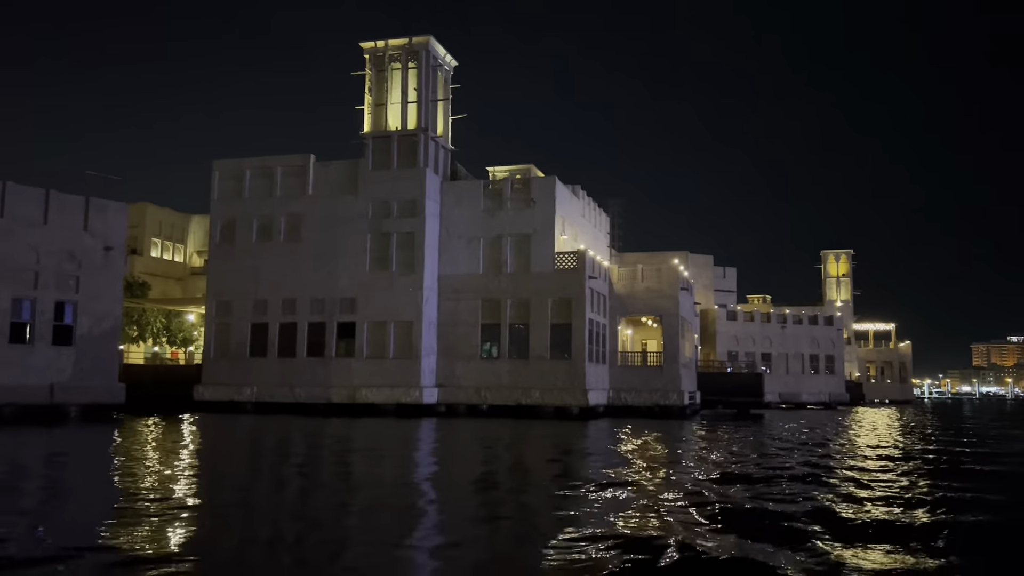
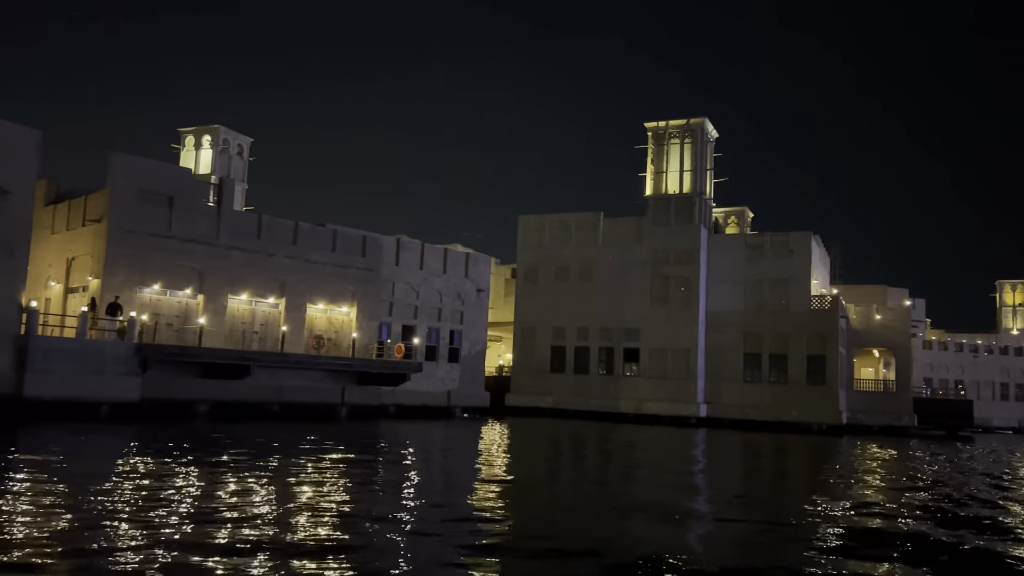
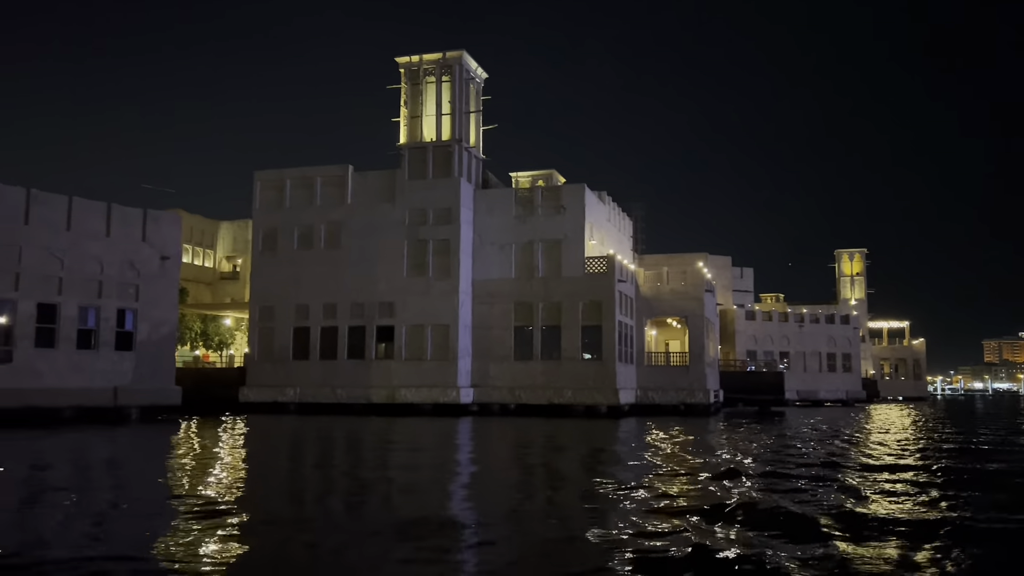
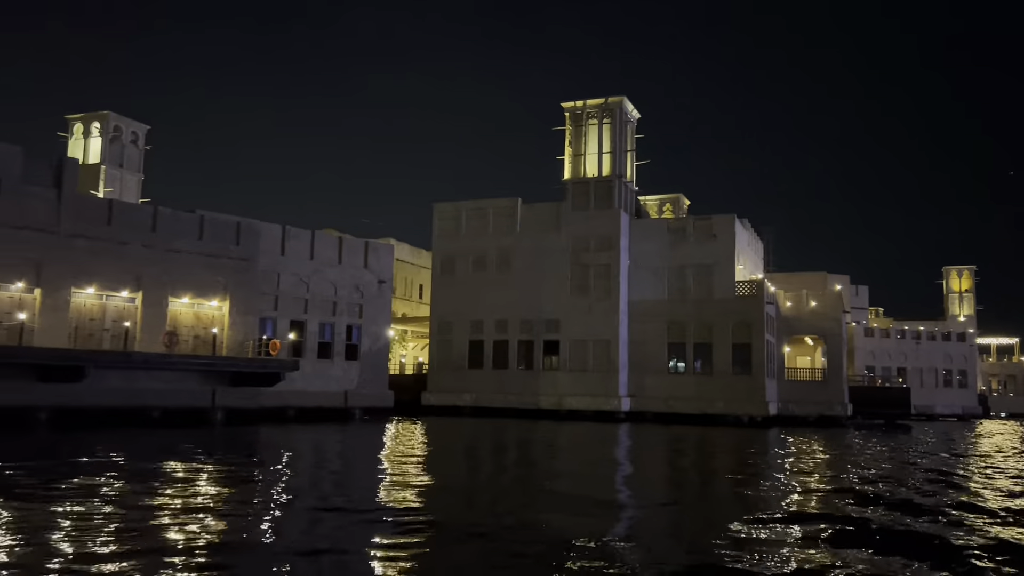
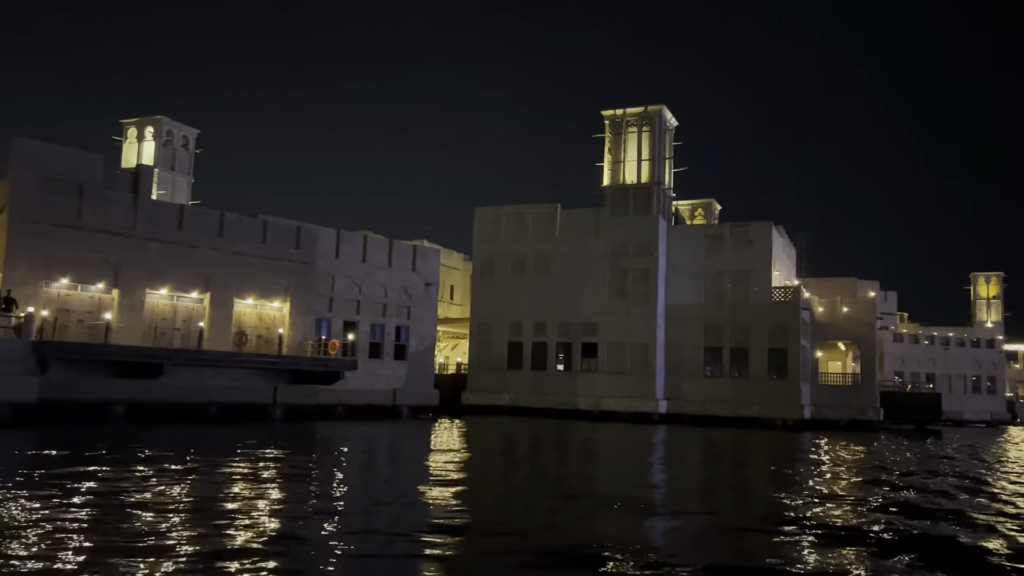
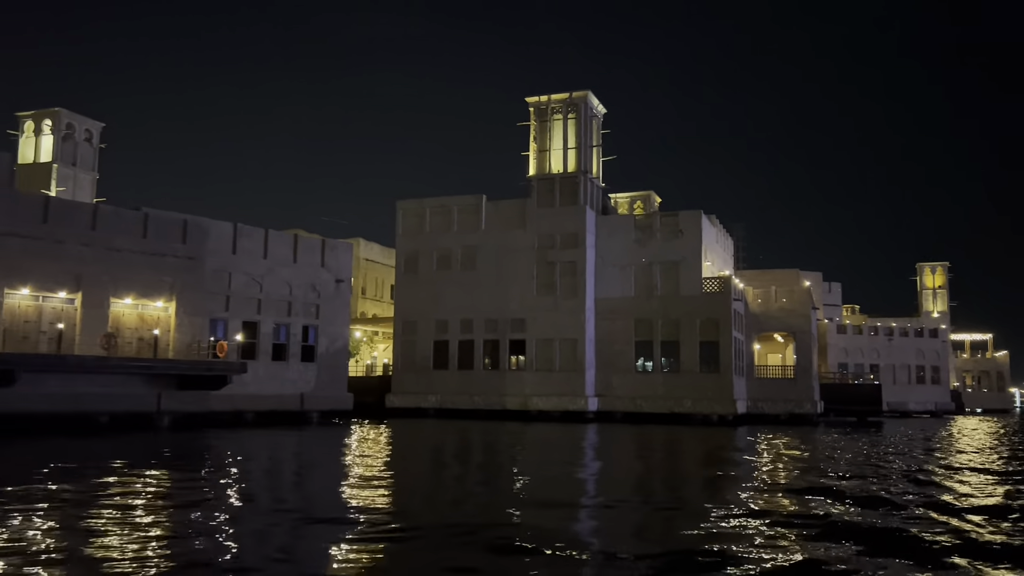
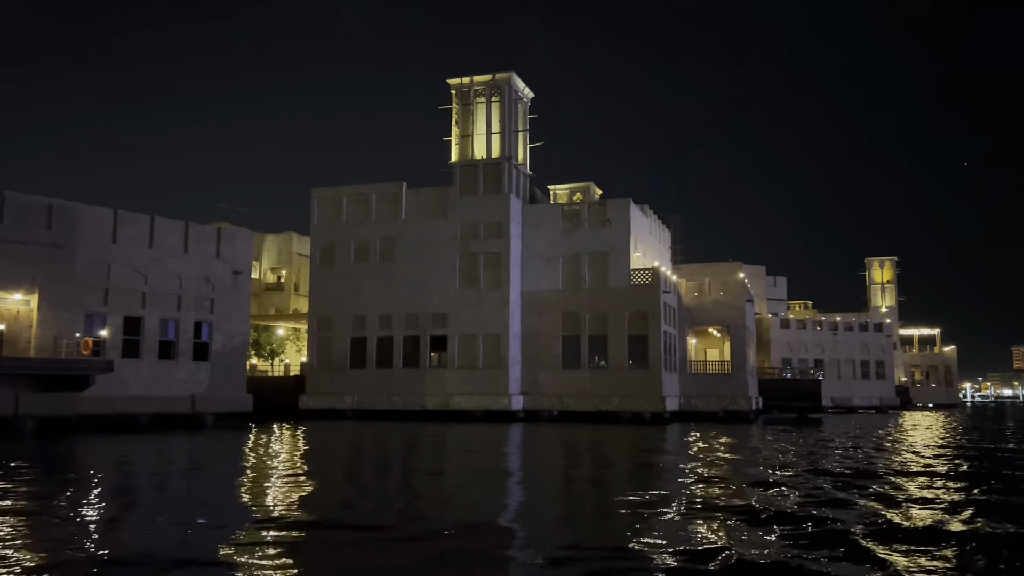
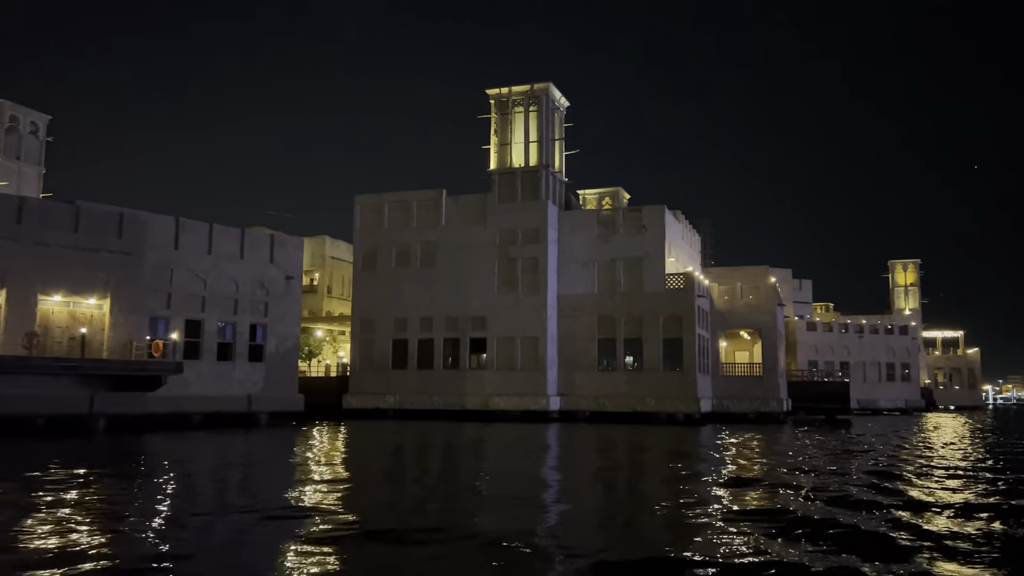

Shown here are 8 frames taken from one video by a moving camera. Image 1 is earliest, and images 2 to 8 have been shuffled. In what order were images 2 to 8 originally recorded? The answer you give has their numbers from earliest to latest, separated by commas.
3, 7, 8, 6, 4, 5, 2
